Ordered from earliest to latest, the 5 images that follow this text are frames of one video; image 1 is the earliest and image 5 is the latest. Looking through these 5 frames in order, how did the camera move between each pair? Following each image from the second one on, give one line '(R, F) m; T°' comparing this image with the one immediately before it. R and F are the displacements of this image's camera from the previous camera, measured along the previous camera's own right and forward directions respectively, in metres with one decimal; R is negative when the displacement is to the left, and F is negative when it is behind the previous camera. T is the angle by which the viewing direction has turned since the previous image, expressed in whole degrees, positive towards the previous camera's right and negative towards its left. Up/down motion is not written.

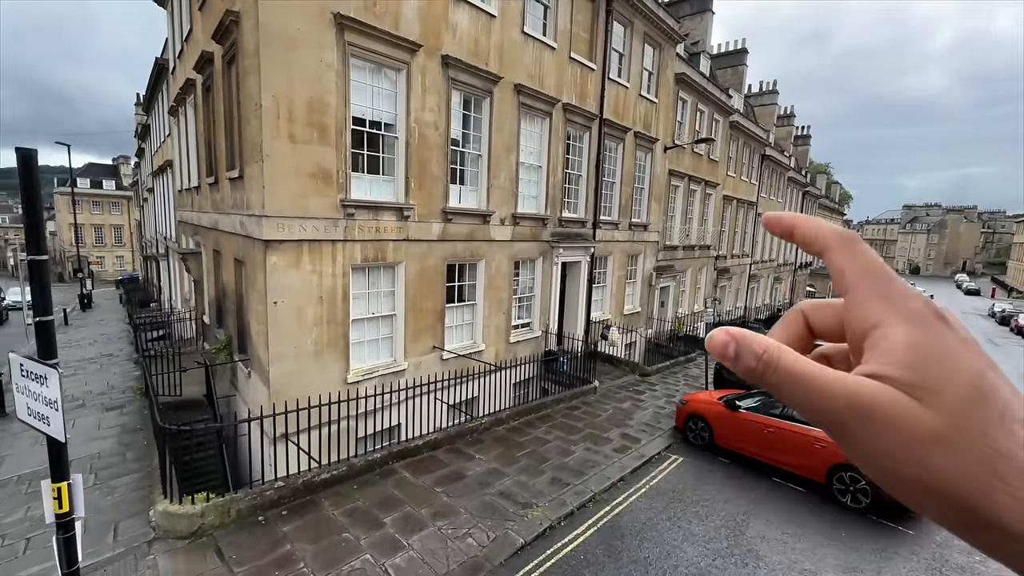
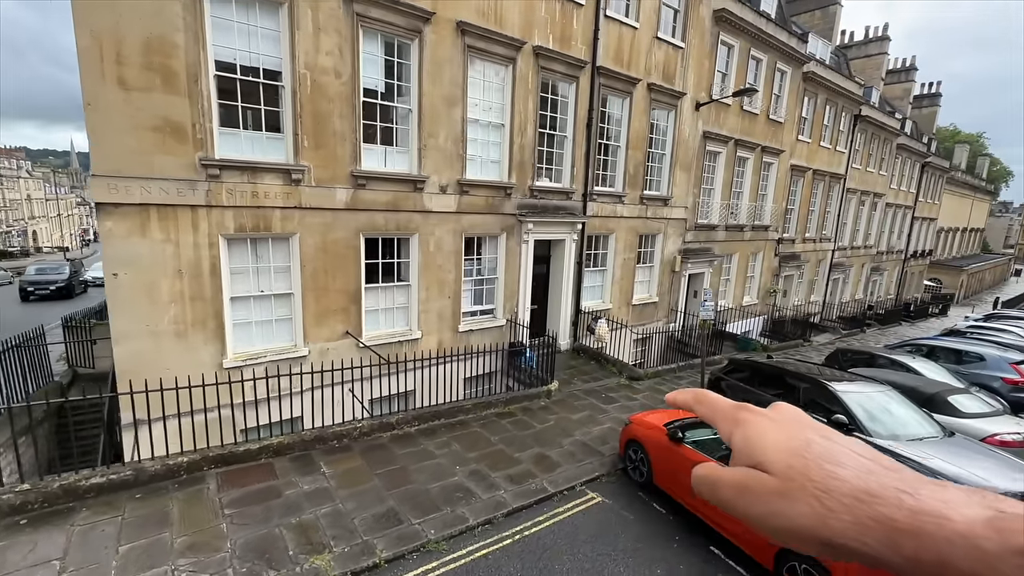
(+2.9, +1.9) m; -11°
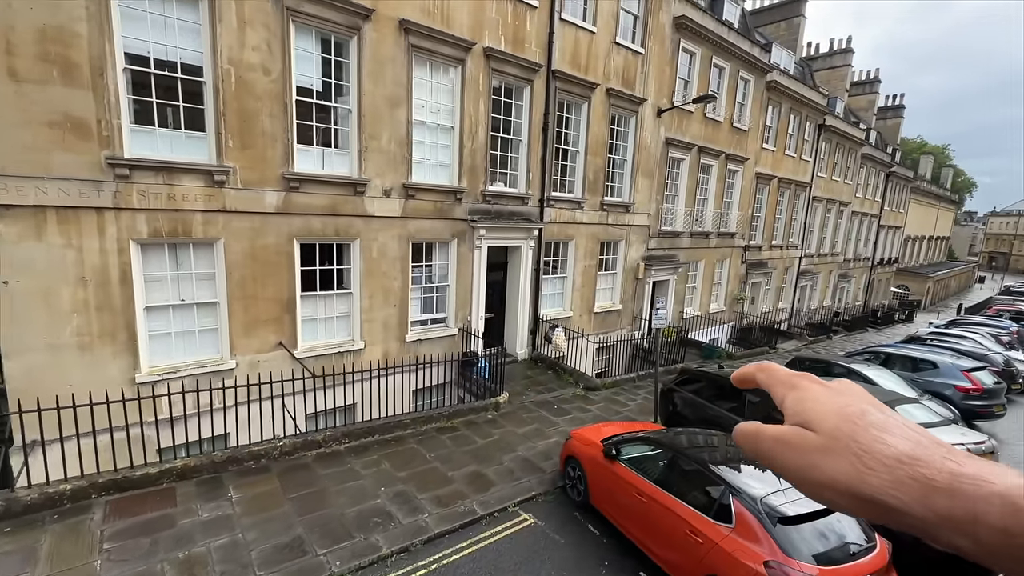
(+0.7, +0.3) m; +2°
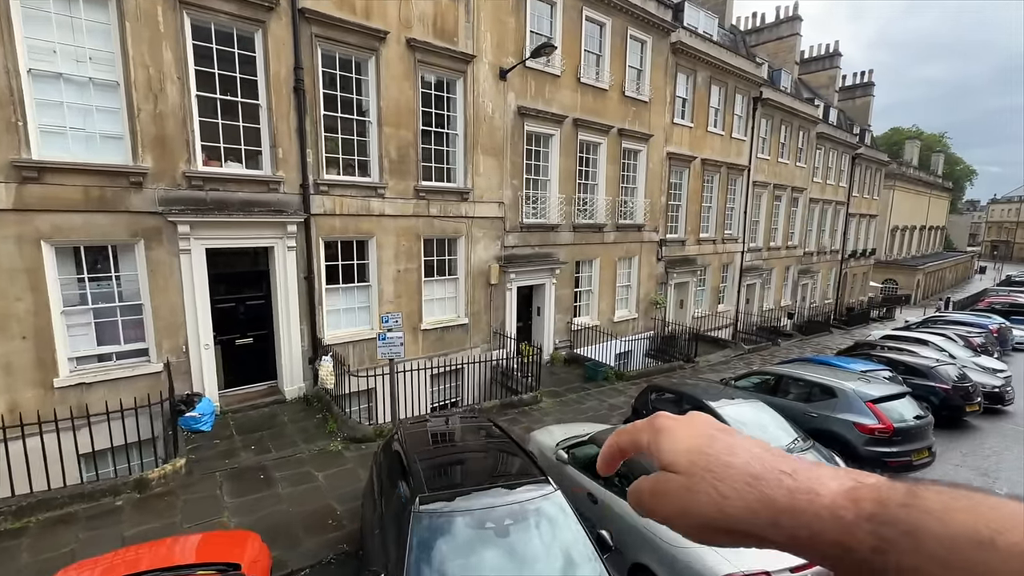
(+4.6, +2.9) m; -1°
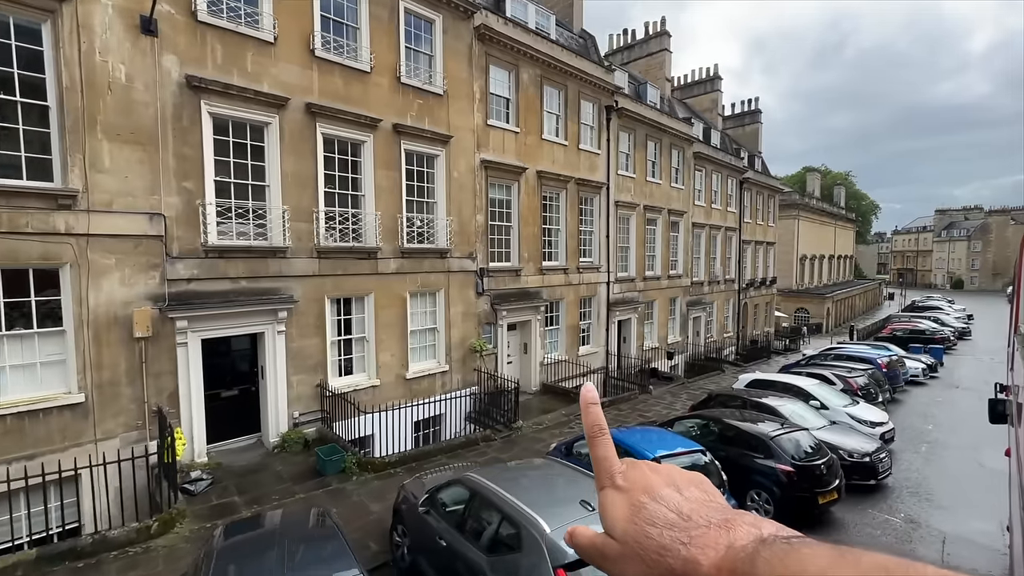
(+4.8, +3.3) m; +6°
